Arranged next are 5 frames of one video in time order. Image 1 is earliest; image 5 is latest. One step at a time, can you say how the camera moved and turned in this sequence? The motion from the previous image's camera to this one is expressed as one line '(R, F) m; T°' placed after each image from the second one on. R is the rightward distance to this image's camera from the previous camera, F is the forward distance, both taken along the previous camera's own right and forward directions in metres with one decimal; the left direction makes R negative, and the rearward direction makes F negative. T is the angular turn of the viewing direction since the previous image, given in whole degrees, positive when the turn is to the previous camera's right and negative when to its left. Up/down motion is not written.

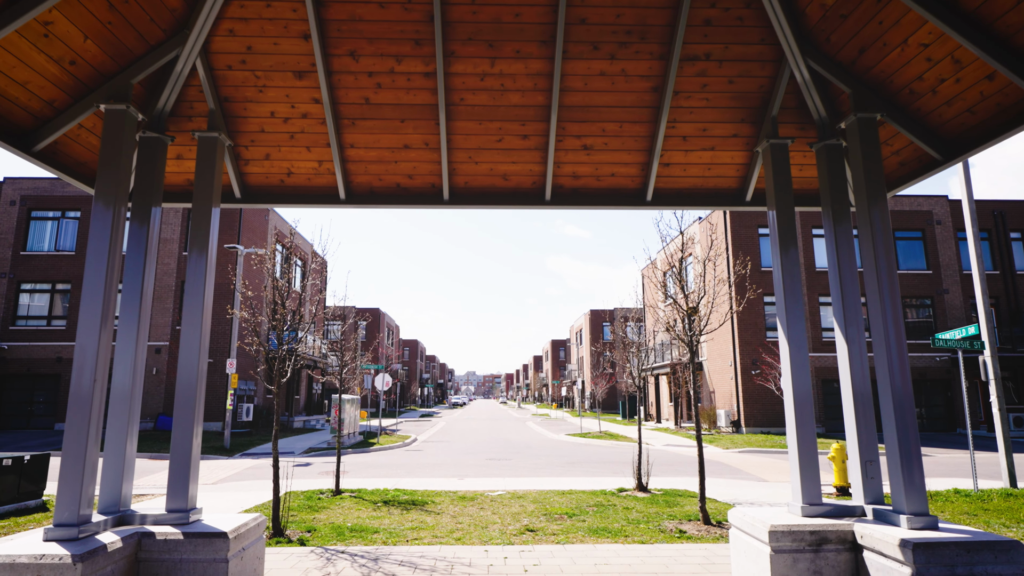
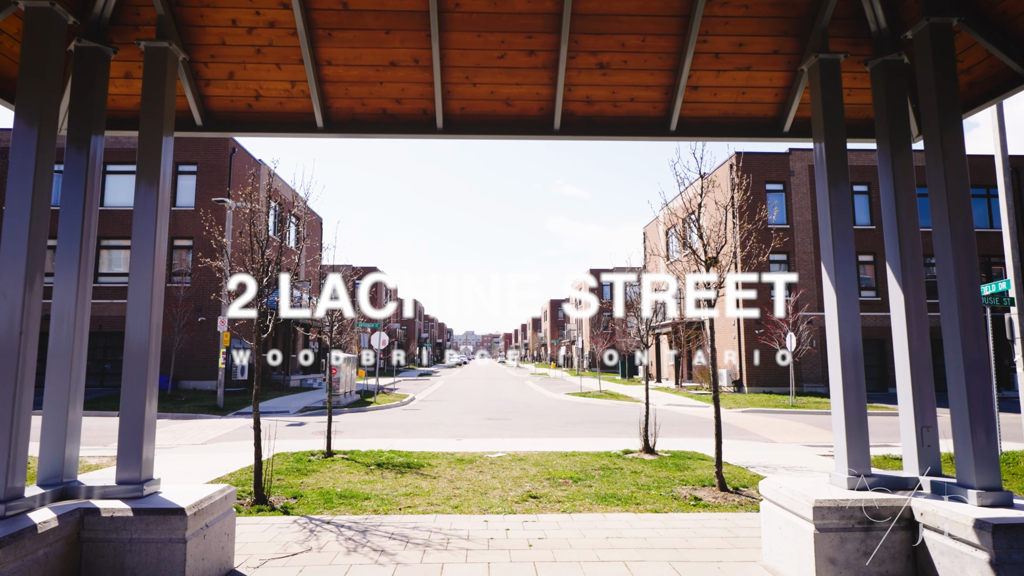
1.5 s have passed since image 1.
(0.0, +0.8) m; 0°
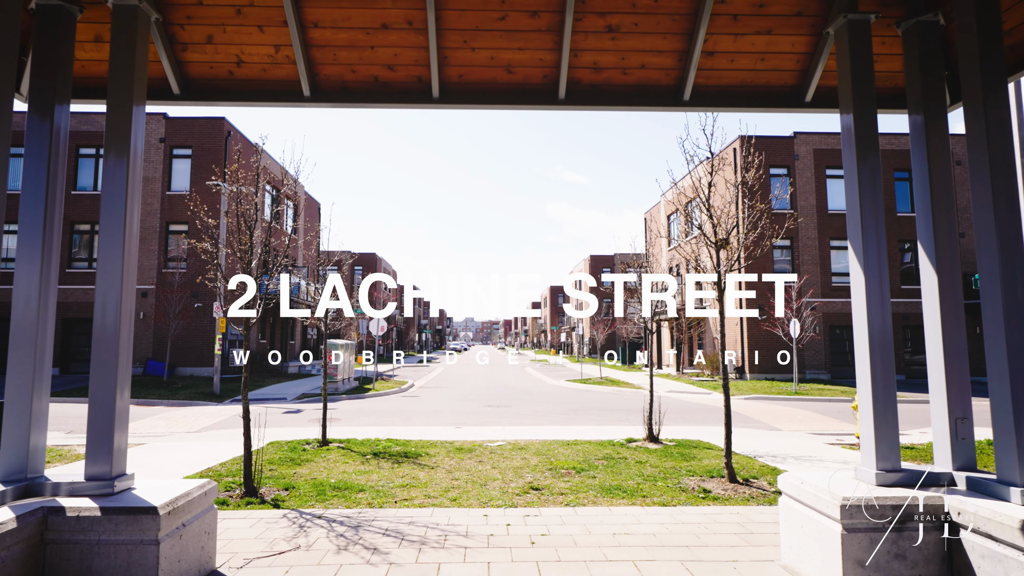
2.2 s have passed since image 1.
(0.0, +0.4) m; 0°
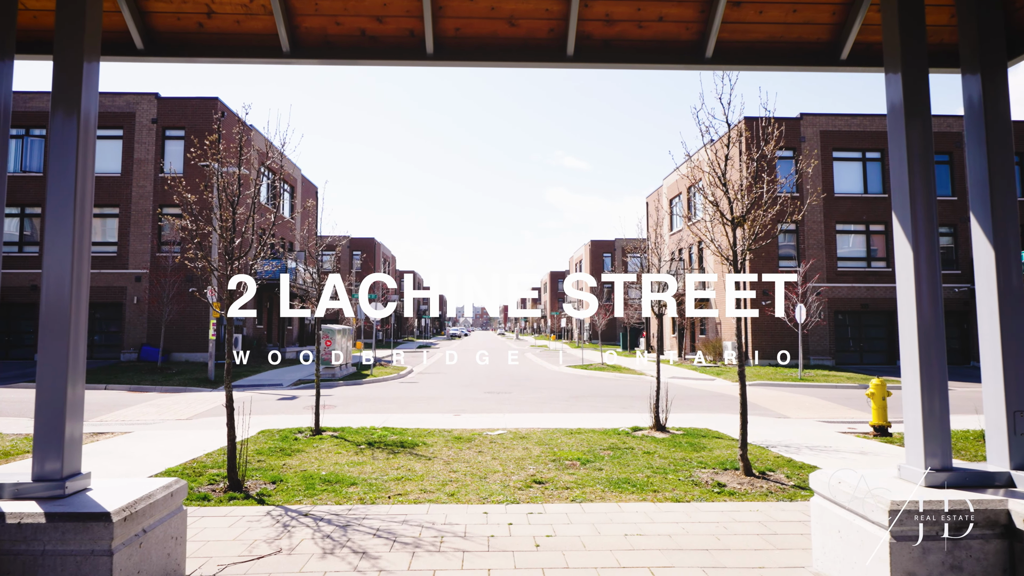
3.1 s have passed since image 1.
(0.0, +0.5) m; 0°
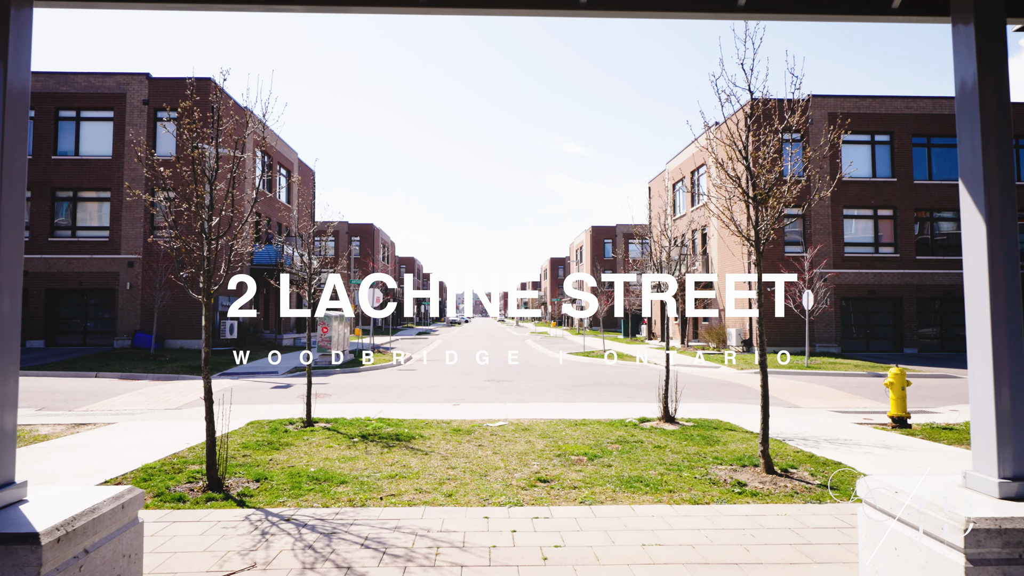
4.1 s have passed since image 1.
(0.0, +0.6) m; 0°
